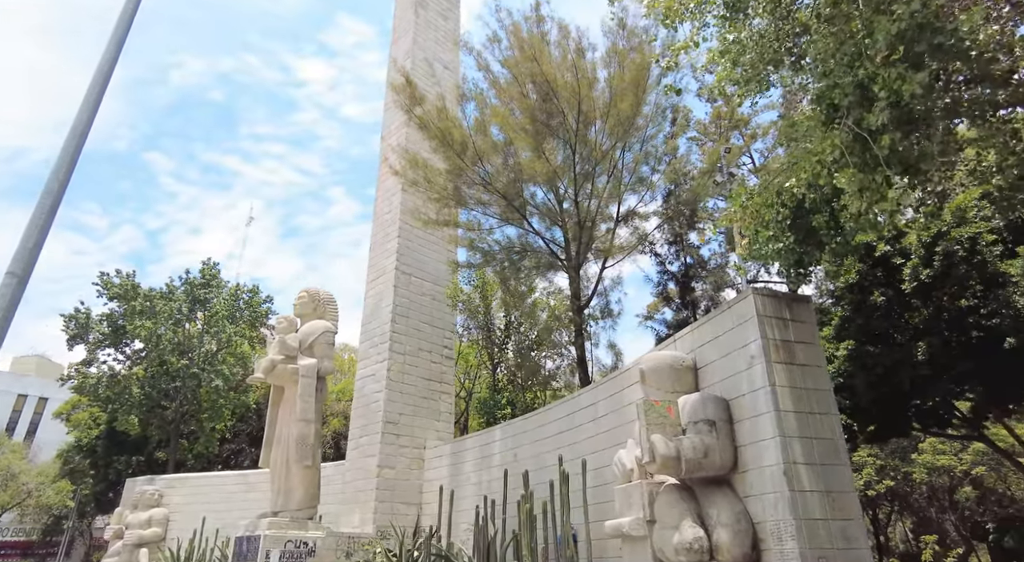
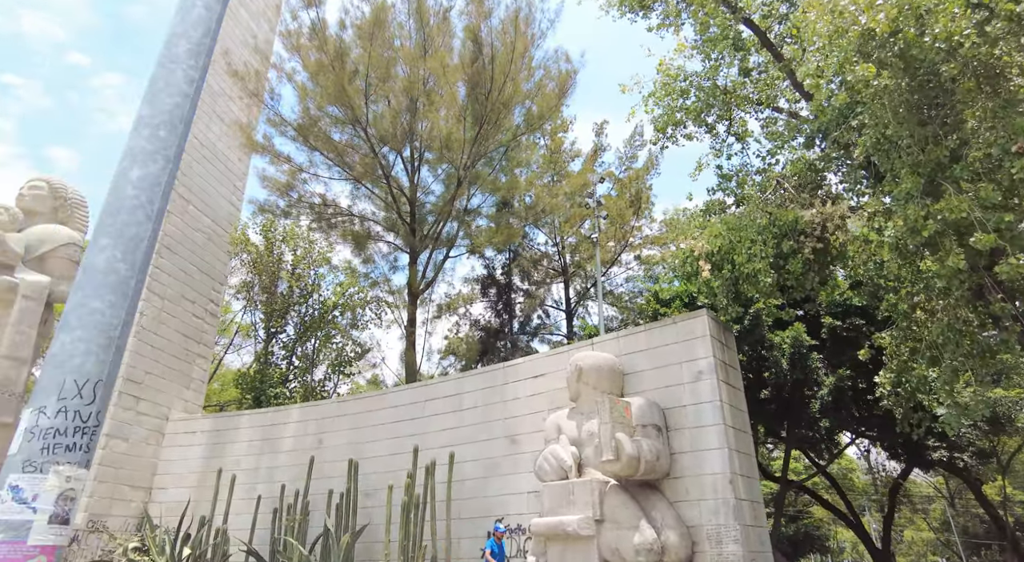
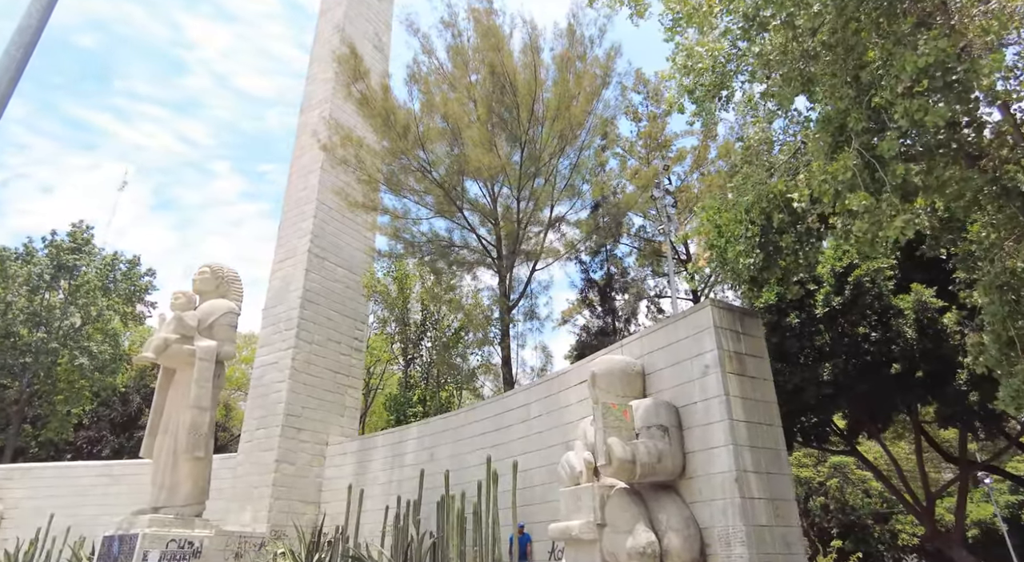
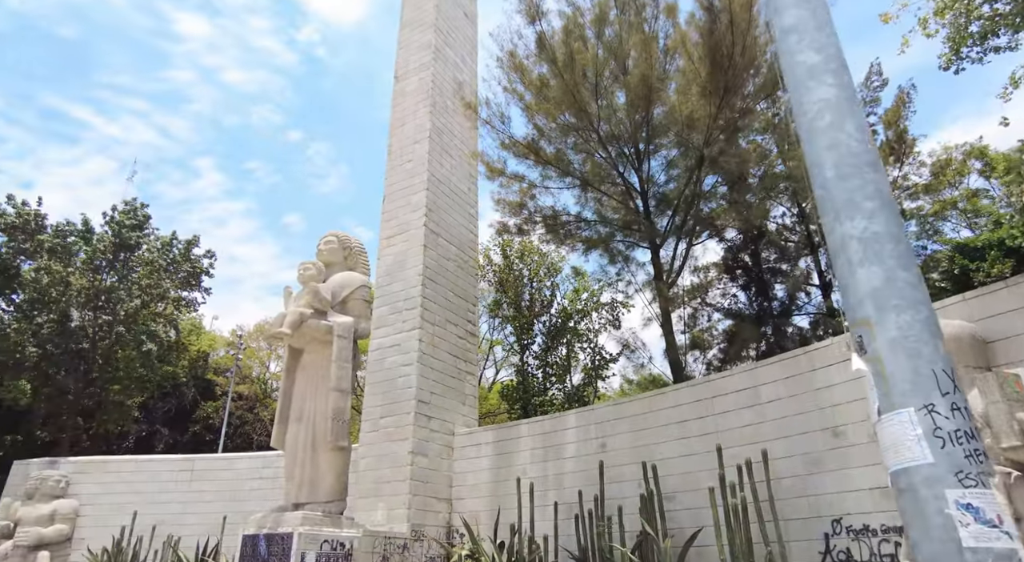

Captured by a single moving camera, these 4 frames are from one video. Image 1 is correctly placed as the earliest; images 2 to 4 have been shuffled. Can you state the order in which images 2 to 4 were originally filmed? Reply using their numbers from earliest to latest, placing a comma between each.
3, 2, 4
